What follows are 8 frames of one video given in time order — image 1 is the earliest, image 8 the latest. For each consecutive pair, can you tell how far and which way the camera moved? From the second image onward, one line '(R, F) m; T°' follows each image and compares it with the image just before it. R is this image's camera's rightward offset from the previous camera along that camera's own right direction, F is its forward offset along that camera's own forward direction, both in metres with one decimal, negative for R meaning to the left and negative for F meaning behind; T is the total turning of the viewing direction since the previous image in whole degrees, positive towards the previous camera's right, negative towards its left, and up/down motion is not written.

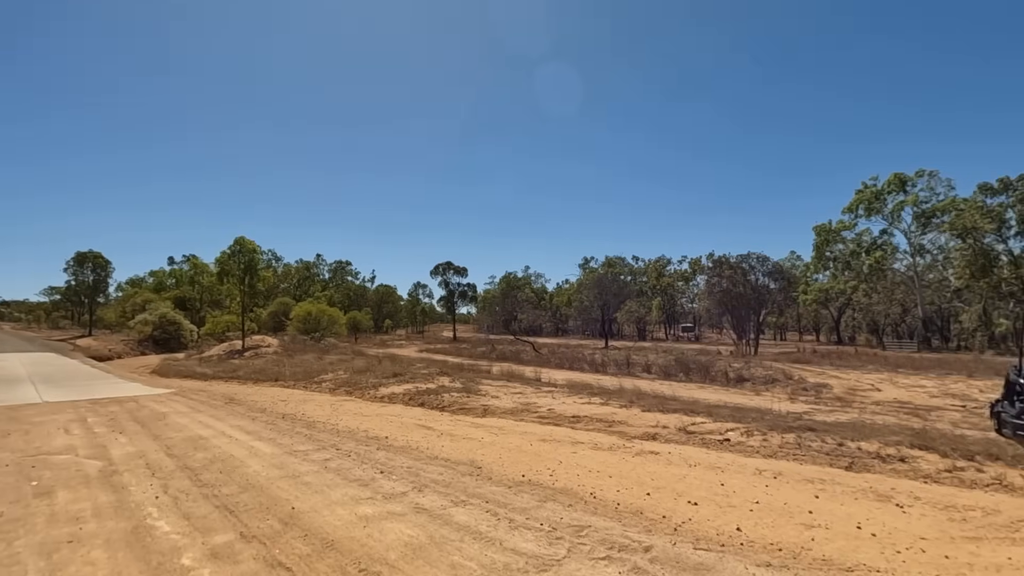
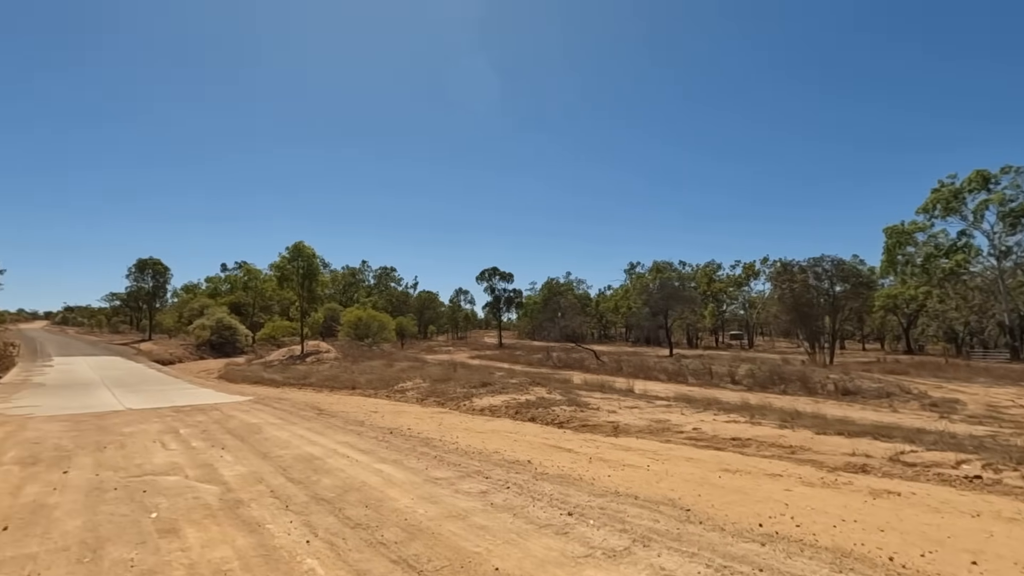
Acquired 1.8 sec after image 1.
(-2.0, +1.4) m; -4°
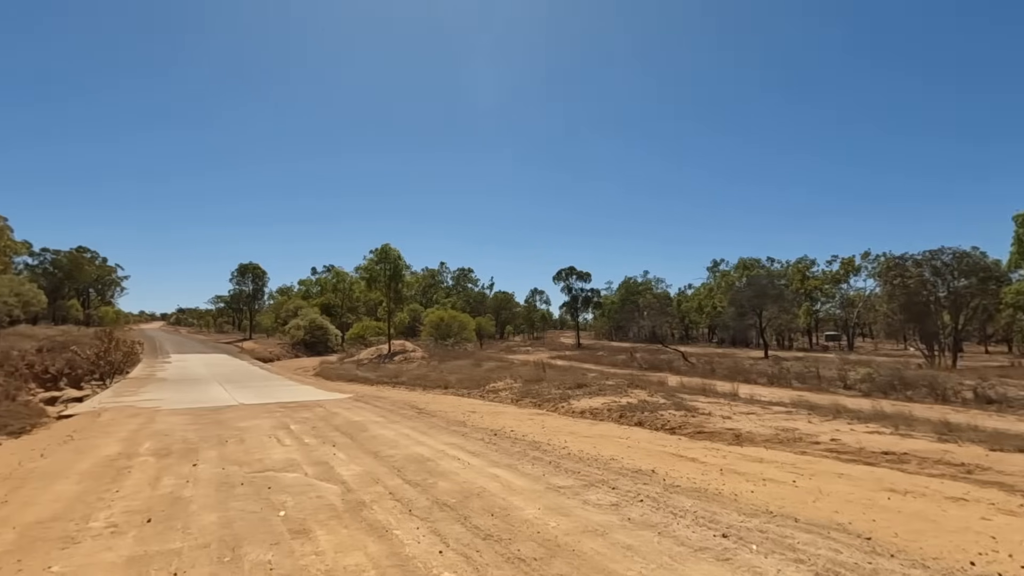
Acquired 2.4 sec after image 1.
(-0.7, +0.5) m; -8°
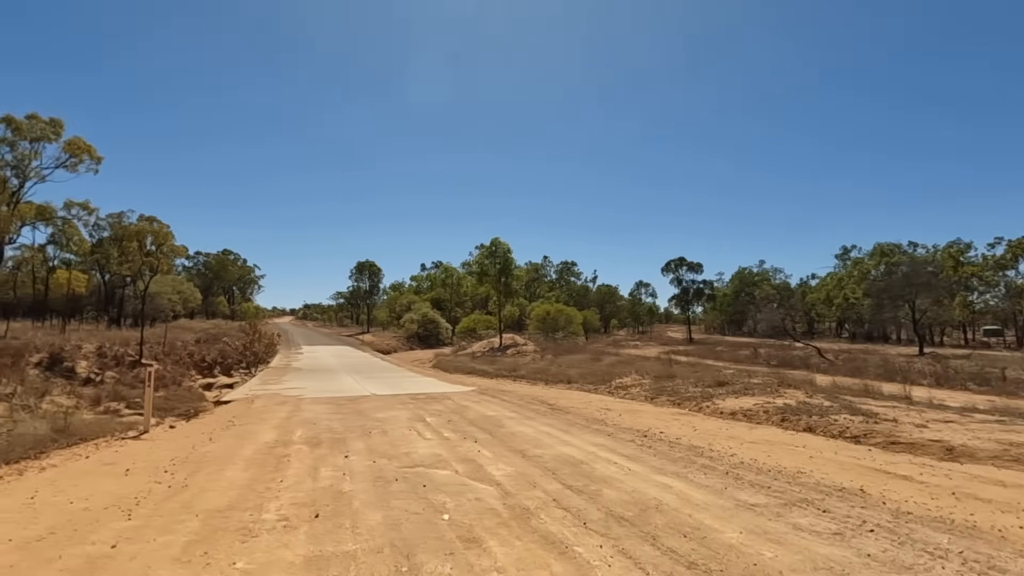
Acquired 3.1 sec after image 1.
(-0.9, +0.7) m; -11°
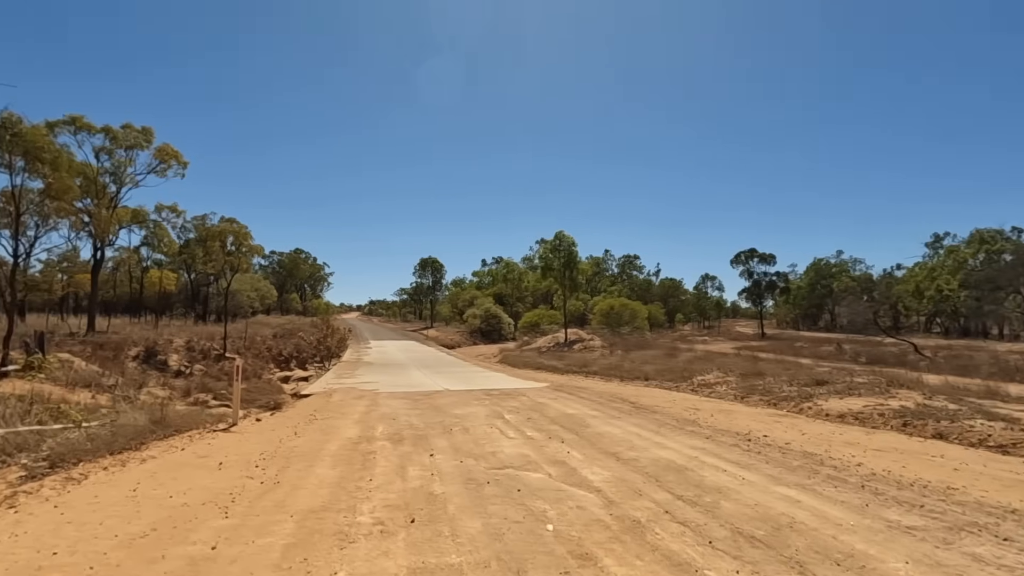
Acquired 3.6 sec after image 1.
(-0.5, +0.5) m; -6°
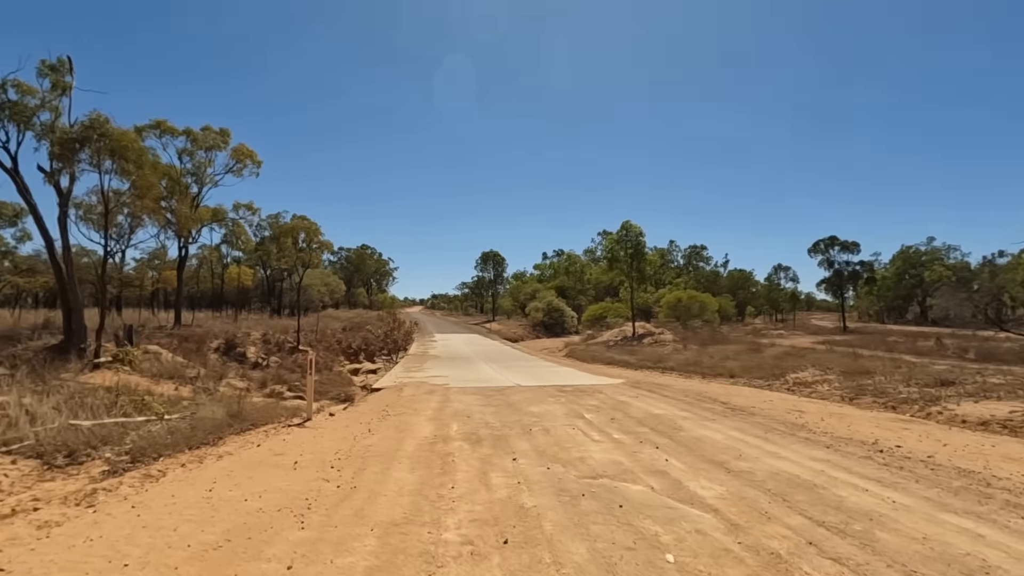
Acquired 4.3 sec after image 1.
(-0.4, +0.8) m; -6°
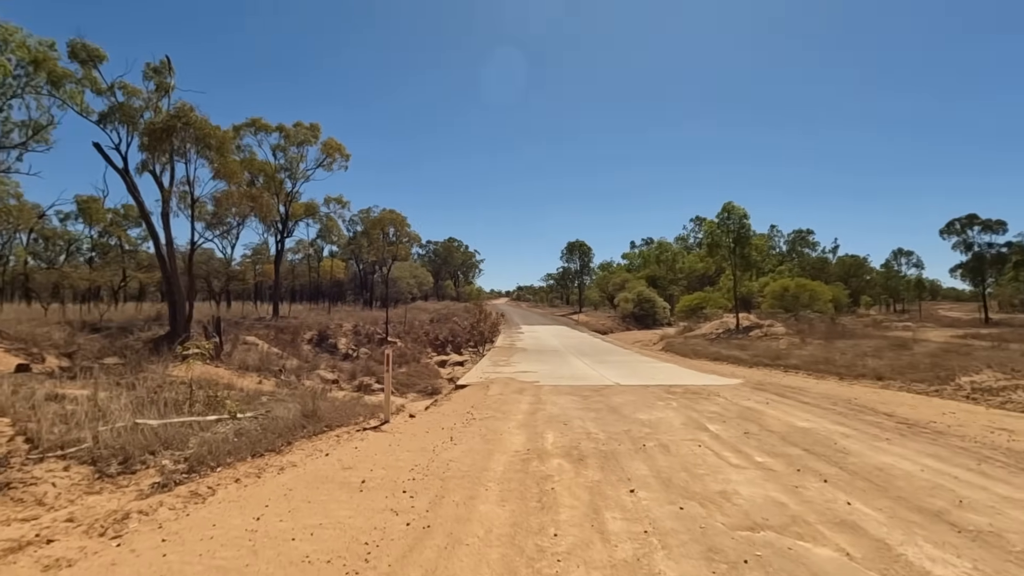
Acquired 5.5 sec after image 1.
(-0.3, +1.7) m; -9°
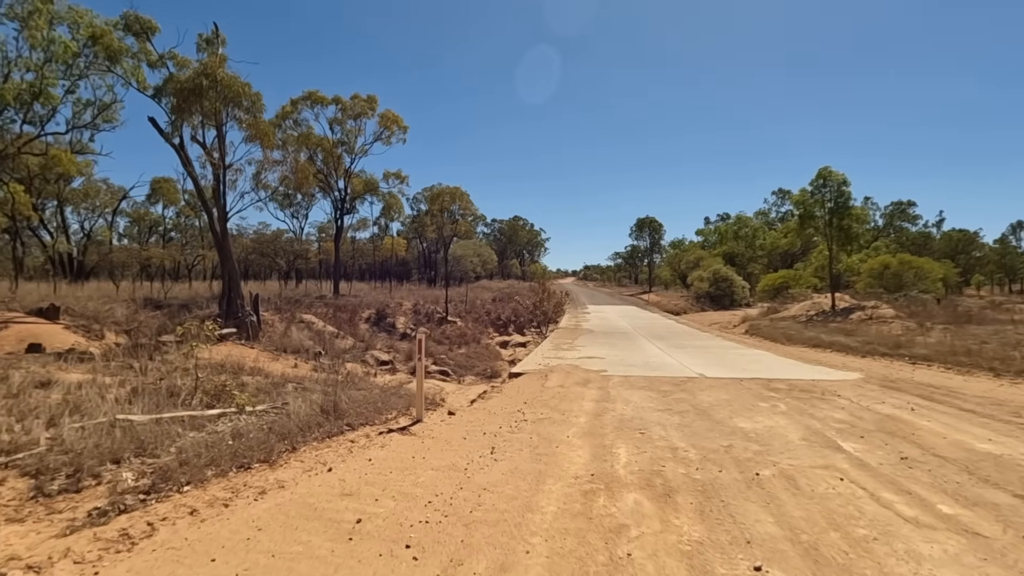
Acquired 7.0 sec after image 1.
(+0.1, +2.1) m; -7°
